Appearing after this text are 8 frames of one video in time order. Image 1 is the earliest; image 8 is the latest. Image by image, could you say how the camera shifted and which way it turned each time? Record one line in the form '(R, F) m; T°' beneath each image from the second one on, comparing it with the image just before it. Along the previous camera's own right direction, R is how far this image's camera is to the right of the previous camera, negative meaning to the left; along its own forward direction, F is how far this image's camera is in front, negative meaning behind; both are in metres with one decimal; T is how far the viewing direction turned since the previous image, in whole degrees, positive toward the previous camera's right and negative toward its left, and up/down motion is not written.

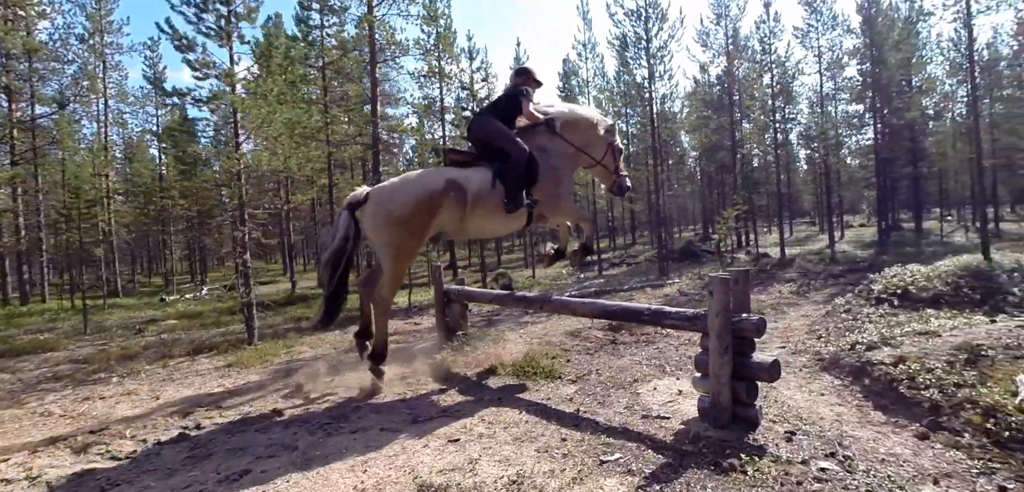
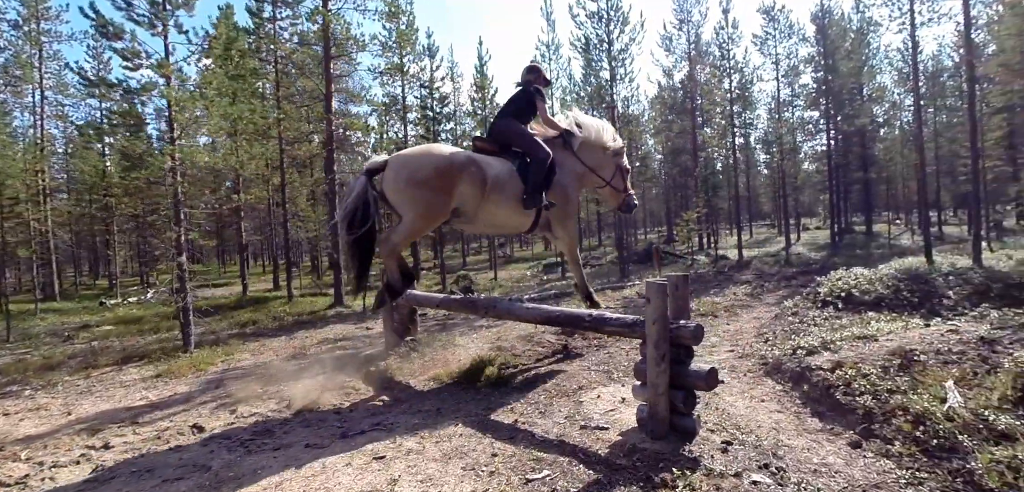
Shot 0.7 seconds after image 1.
(+0.3, +0.2) m; +3°
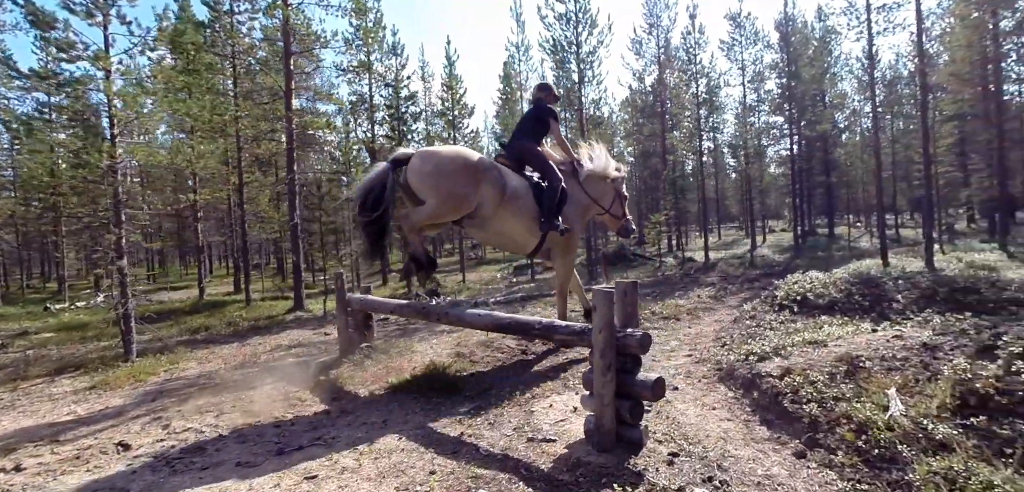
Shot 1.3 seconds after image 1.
(+0.3, +0.2) m; +3°
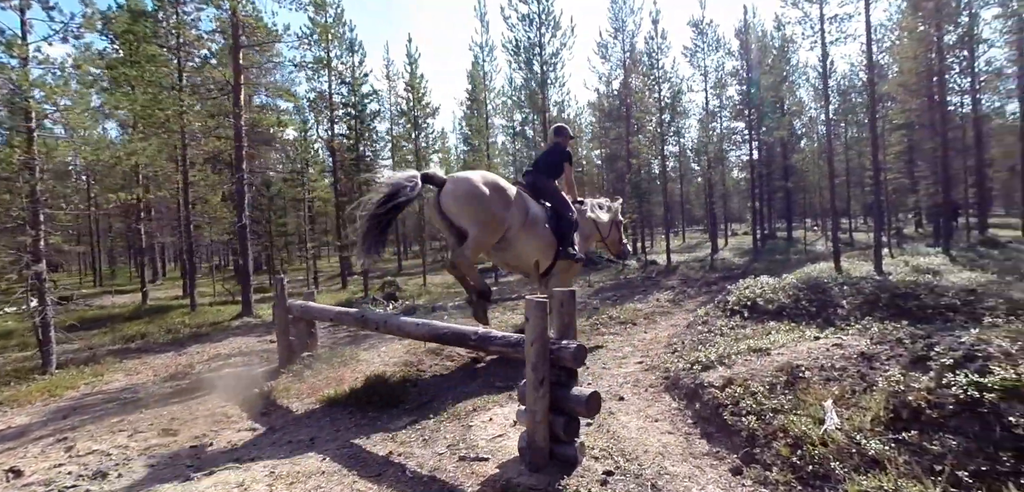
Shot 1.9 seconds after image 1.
(+0.3, +0.2) m; +3°
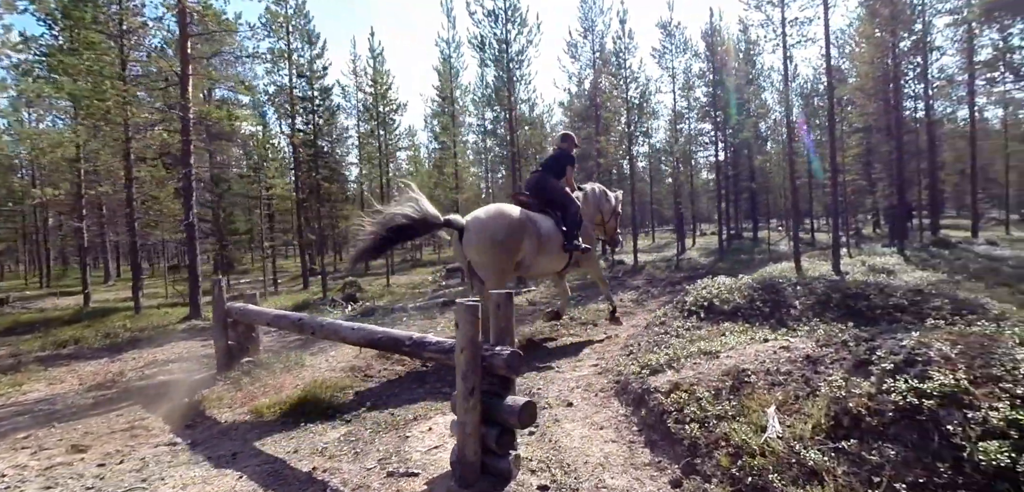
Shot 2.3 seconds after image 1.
(+0.3, +0.2) m; +3°
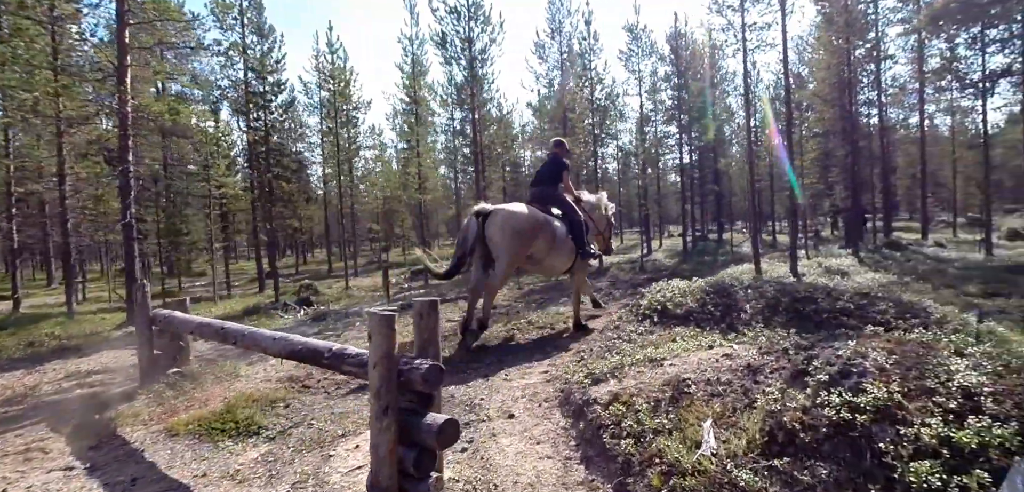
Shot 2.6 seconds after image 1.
(+0.3, +0.3) m; +3°
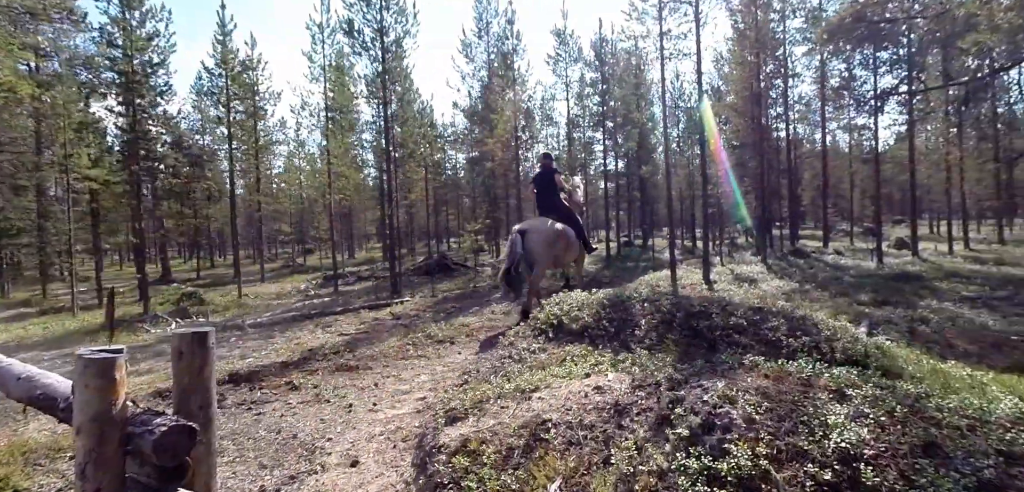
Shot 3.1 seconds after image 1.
(+0.8, +0.8) m; +7°
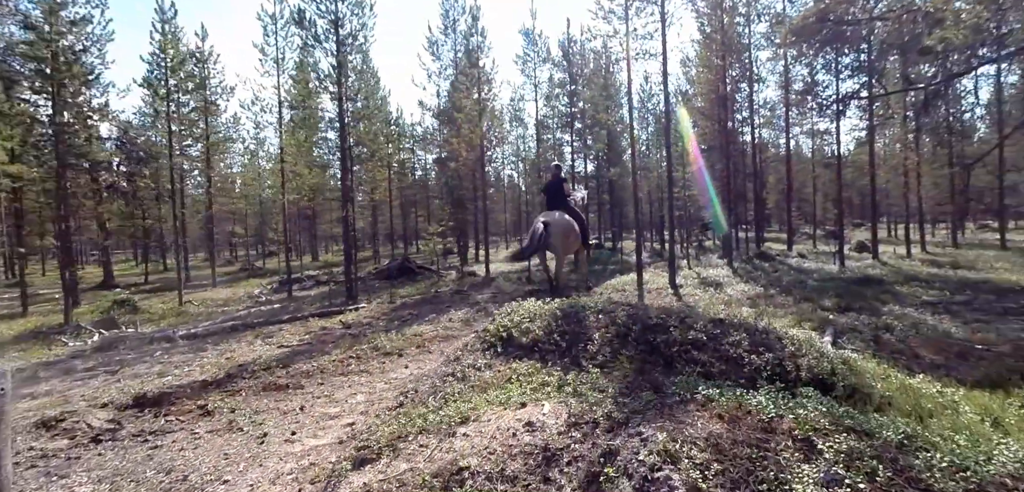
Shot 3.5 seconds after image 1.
(+0.4, +0.6) m; +3°
